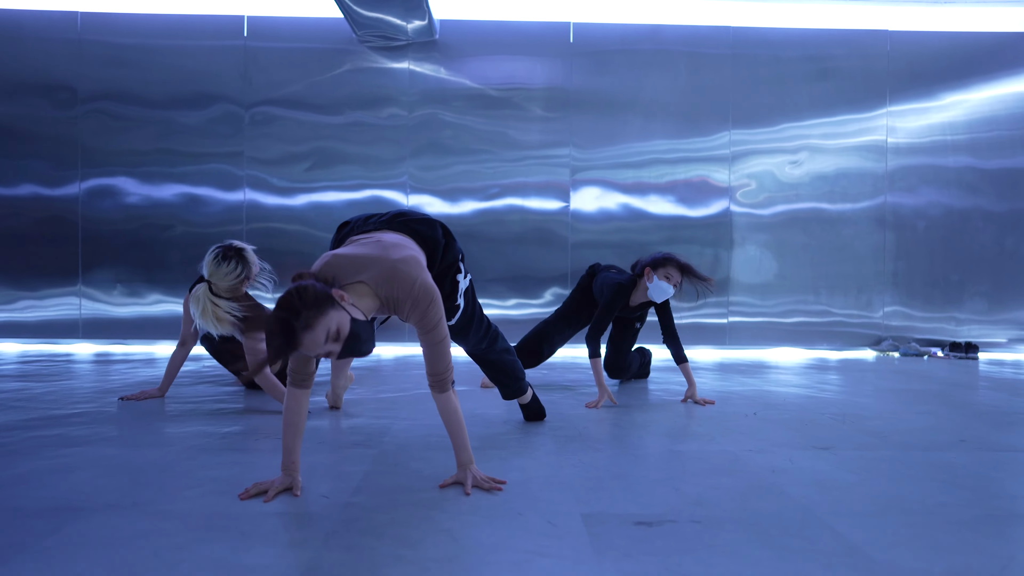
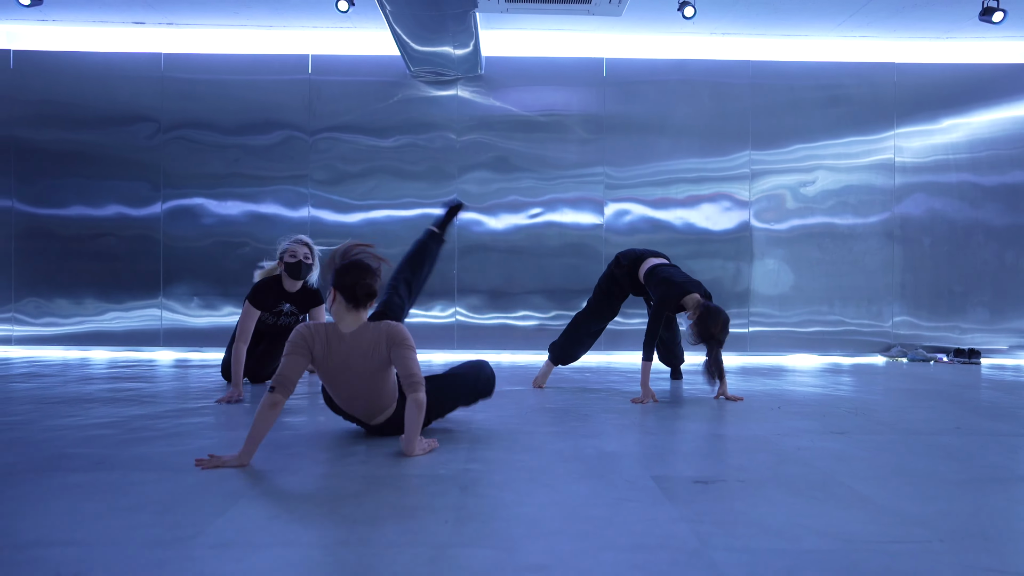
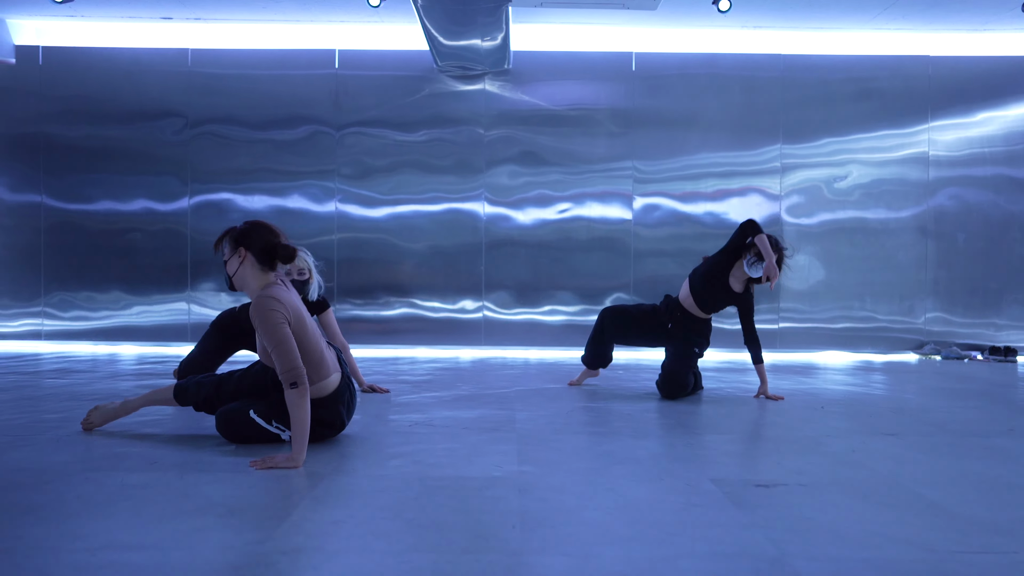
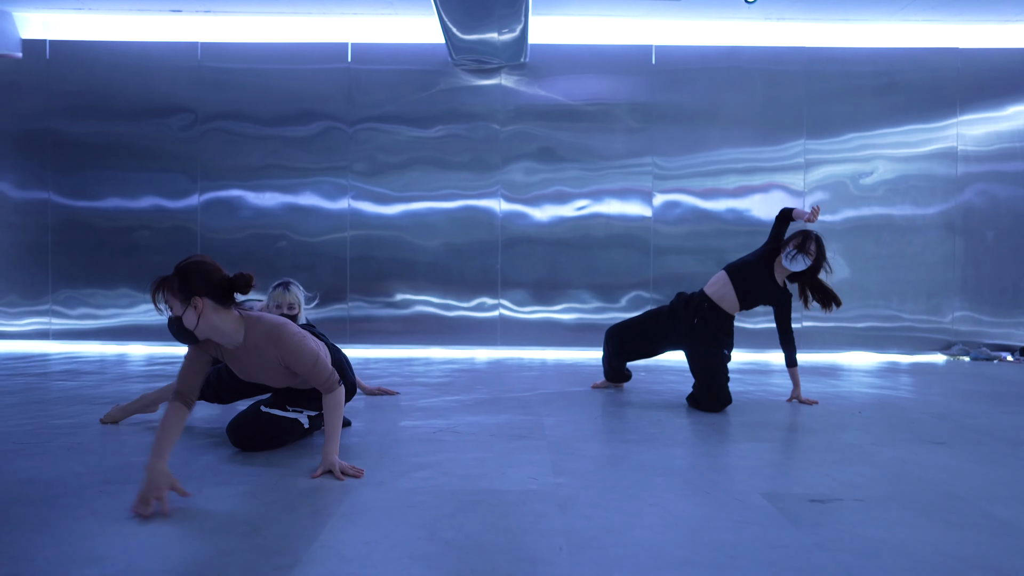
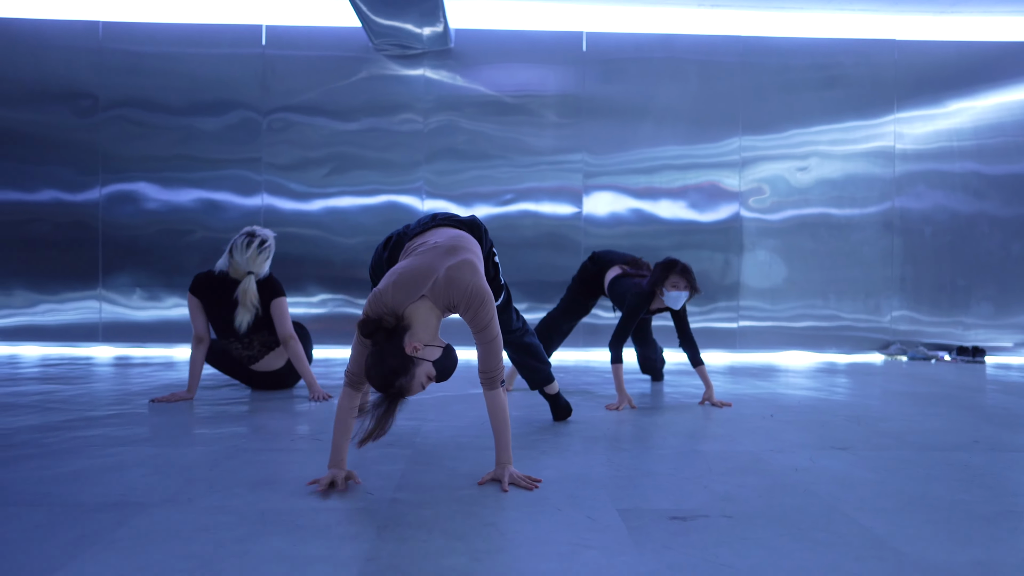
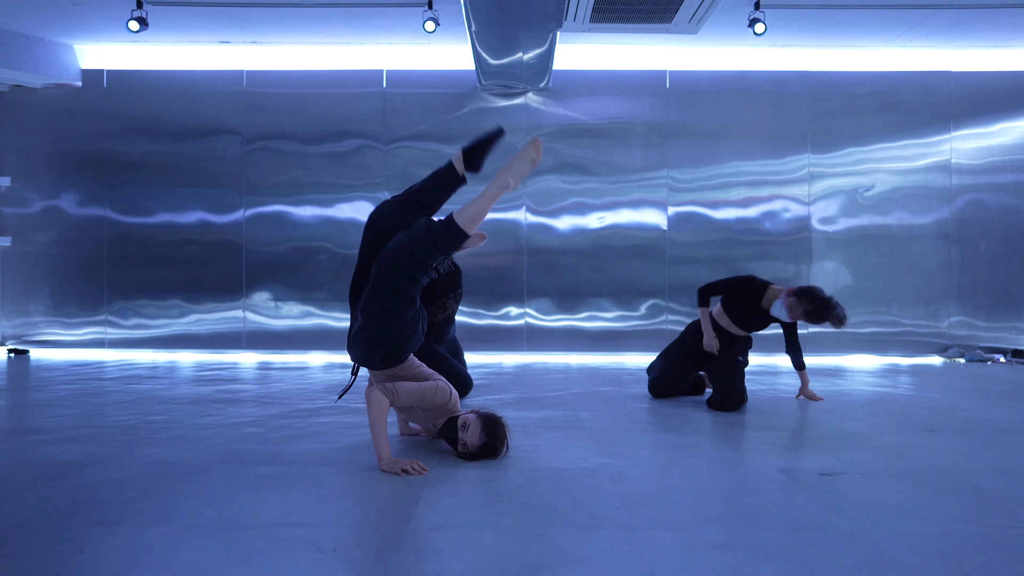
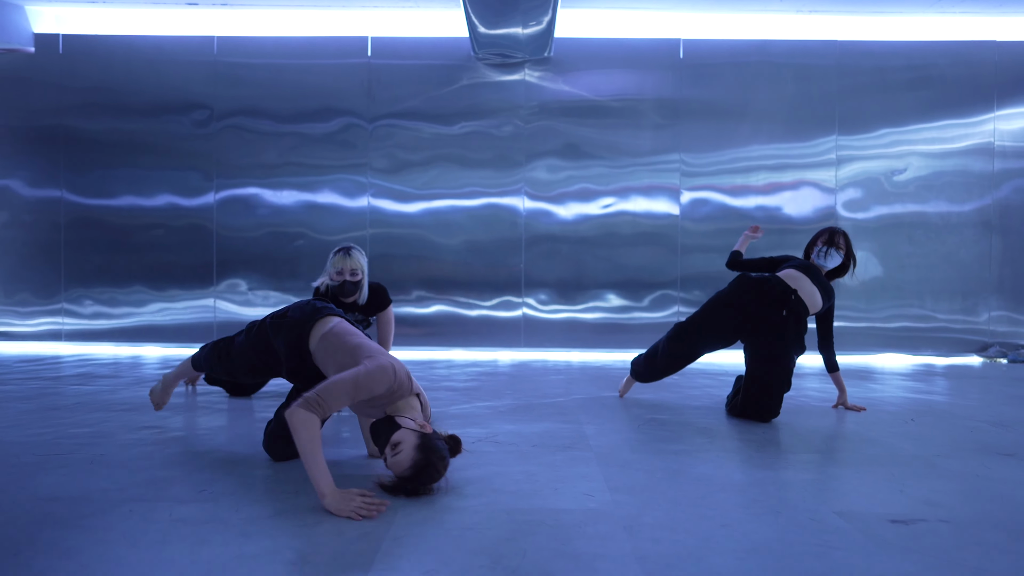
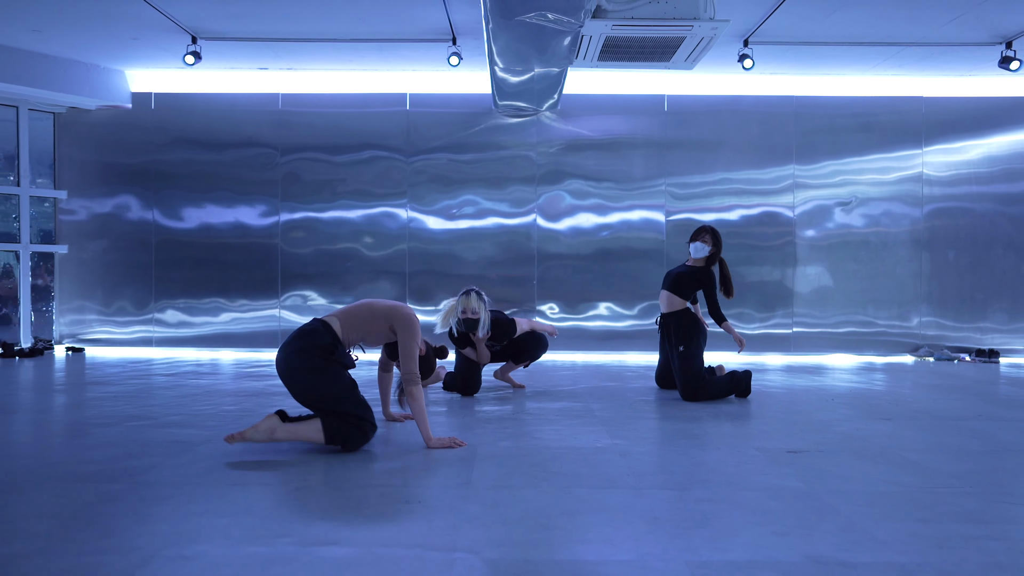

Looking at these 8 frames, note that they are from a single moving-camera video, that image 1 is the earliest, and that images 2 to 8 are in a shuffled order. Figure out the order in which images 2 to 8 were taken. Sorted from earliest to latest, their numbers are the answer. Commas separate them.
5, 2, 3, 4, 7, 6, 8
